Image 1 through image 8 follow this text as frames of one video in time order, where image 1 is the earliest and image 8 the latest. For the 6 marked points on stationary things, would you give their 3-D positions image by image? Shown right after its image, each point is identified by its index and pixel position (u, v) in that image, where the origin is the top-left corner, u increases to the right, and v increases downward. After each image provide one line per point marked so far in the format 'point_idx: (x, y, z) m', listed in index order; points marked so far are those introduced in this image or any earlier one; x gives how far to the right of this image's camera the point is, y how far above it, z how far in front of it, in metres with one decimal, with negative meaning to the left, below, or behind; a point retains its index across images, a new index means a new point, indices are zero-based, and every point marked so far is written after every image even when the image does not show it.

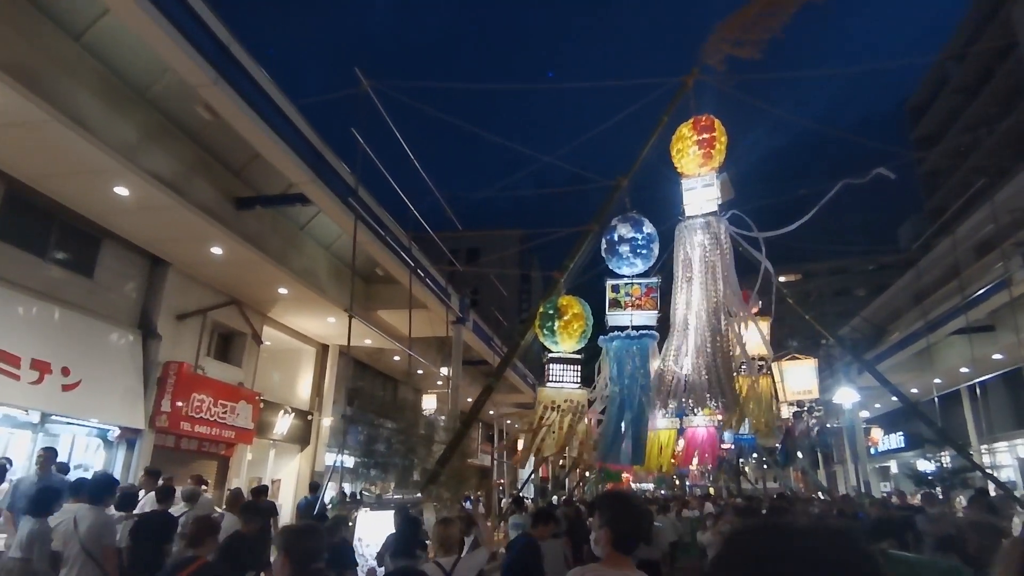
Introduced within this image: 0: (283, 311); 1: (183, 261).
0: (-3.9, -0.4, +9.2) m
1: (-4.4, +0.4, +7.4) m
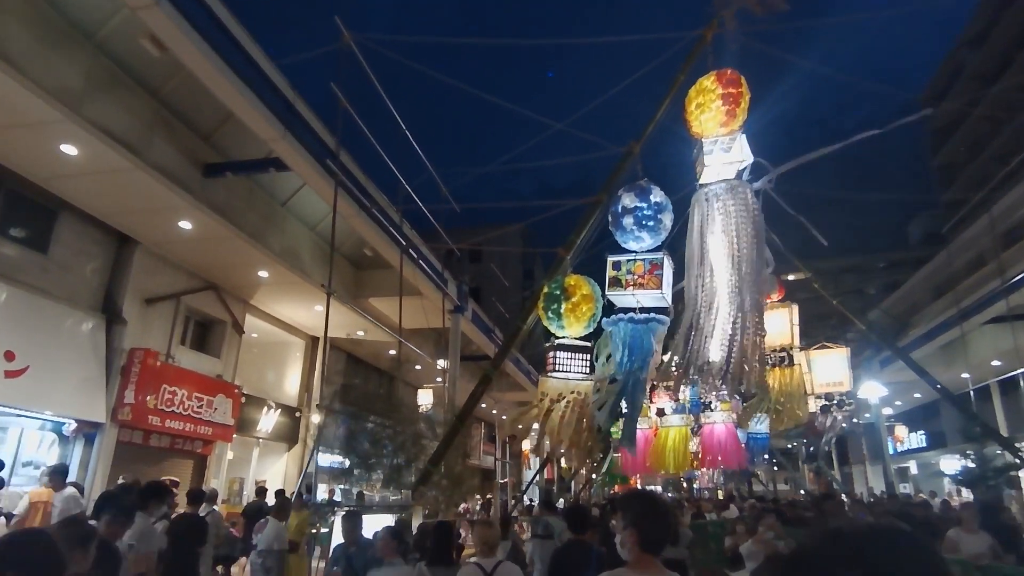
0: (-3.9, -0.2, +8.5) m
1: (-4.4, +0.7, +6.7) m
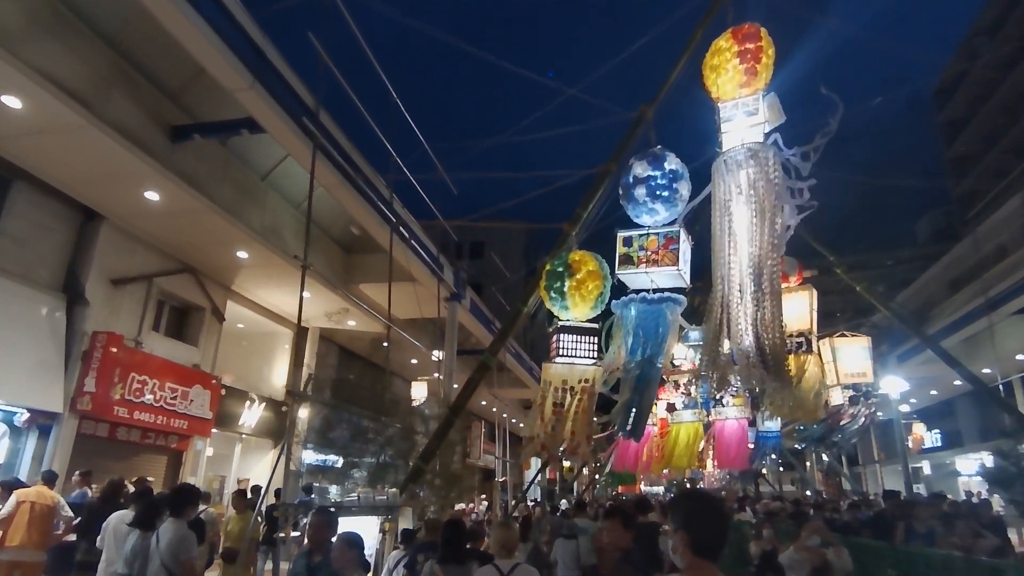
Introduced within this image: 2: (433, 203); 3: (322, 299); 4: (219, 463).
0: (-3.9, +0.1, +8.0) m
1: (-4.5, +0.9, +6.1) m
2: (-1.0, +1.0, +6.7) m
3: (-2.9, -0.2, +8.4) m
4: (-4.6, -2.7, +8.5) m
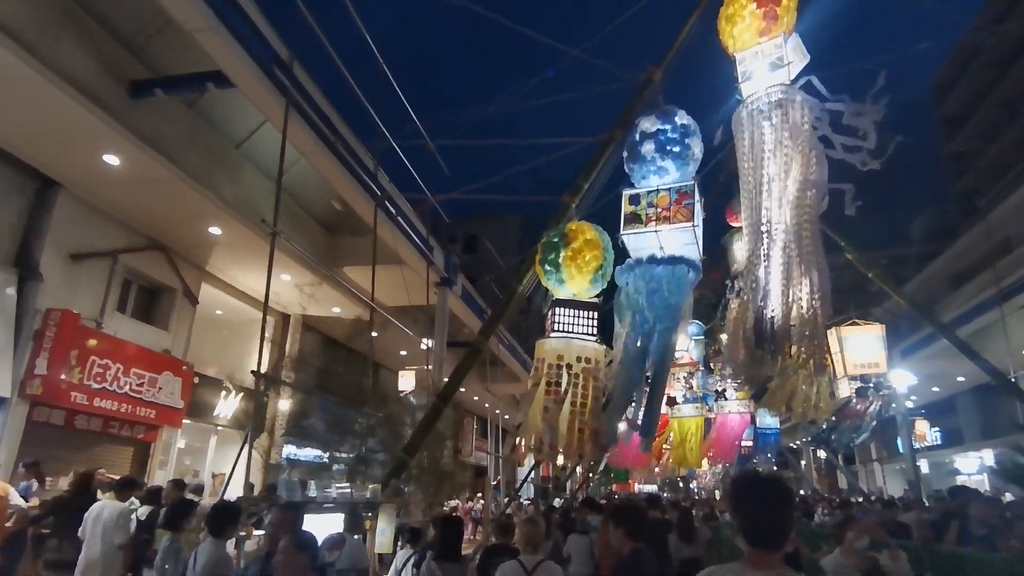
0: (-3.9, +0.3, +7.4) m
1: (-4.5, +1.2, +5.6) m
2: (-1.0, +1.3, +6.3) m
3: (-3.0, +0.1, +7.9) m
4: (-4.7, -2.5, +8.0) m
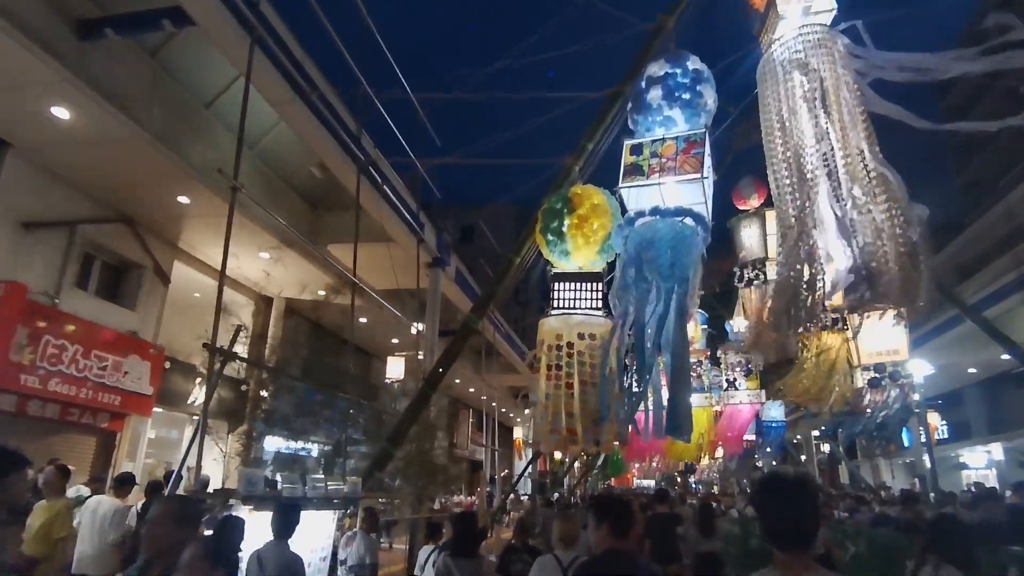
0: (-4.0, +0.6, +6.9) m
1: (-4.5, +1.4, +5.0) m
2: (-1.1, +1.6, +5.7) m
3: (-3.0, +0.4, +7.3) m
4: (-4.7, -2.2, +7.5) m
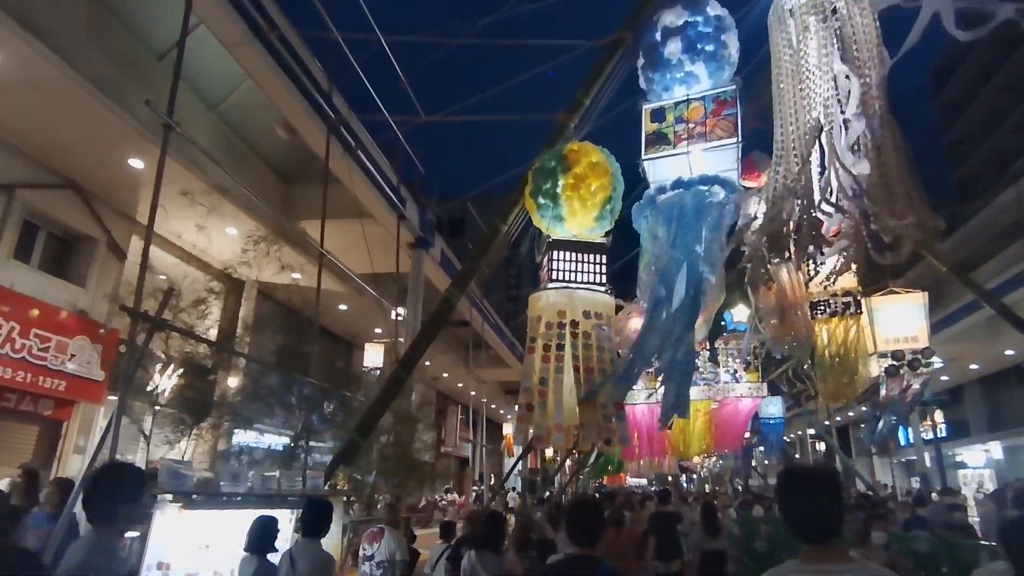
0: (-4.1, +0.9, +6.3) m
1: (-4.6, +1.7, +4.4) m
2: (-1.2, +1.8, +5.1) m
3: (-3.2, +0.6, +6.7) m
4: (-4.9, -1.9, +6.9) m
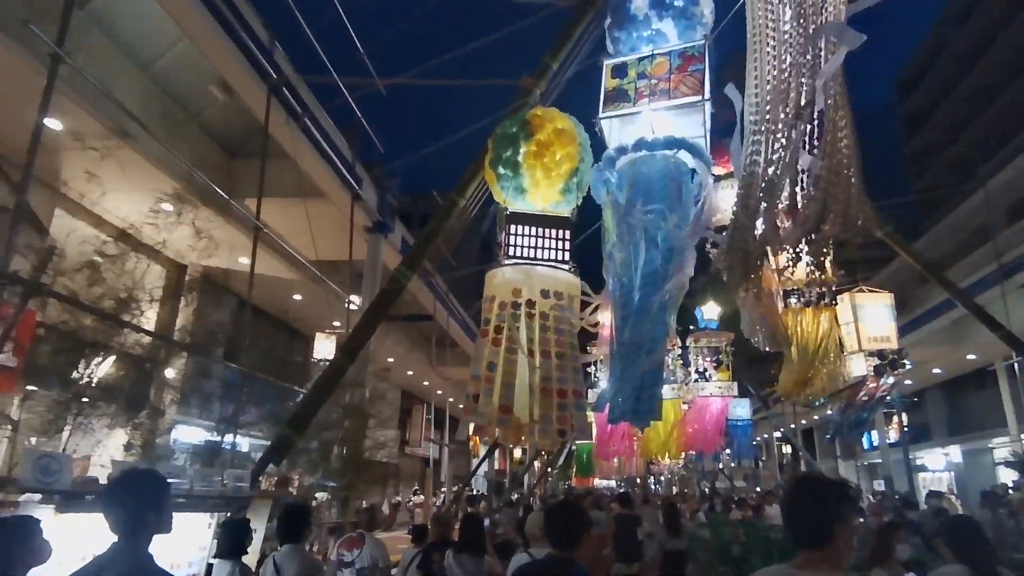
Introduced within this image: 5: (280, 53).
0: (-4.5, +1.1, +5.7) m
1: (-4.9, +1.9, +3.8) m
2: (-1.5, +2.0, +4.7) m
3: (-3.6, +0.8, +6.2) m
4: (-5.4, -1.7, +6.2) m
5: (-2.0, +2.0, +4.7) m
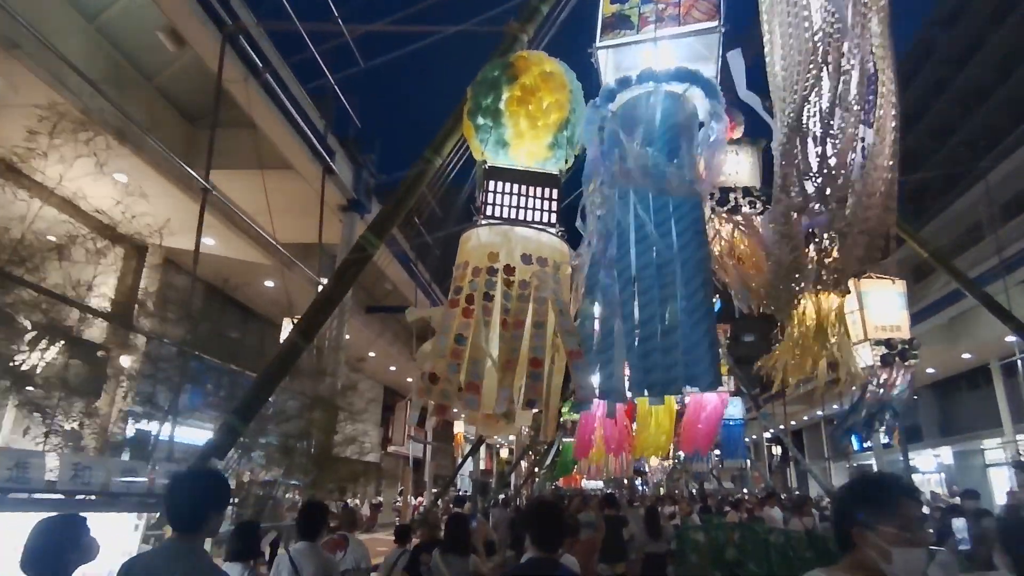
0: (-4.6, +1.4, +5.1) m
1: (-5.0, +2.2, +3.2) m
2: (-1.6, +2.2, +4.2) m
3: (-3.7, +1.1, +5.6) m
4: (-5.5, -1.4, +5.6) m
5: (-2.1, +2.2, +4.2) m
